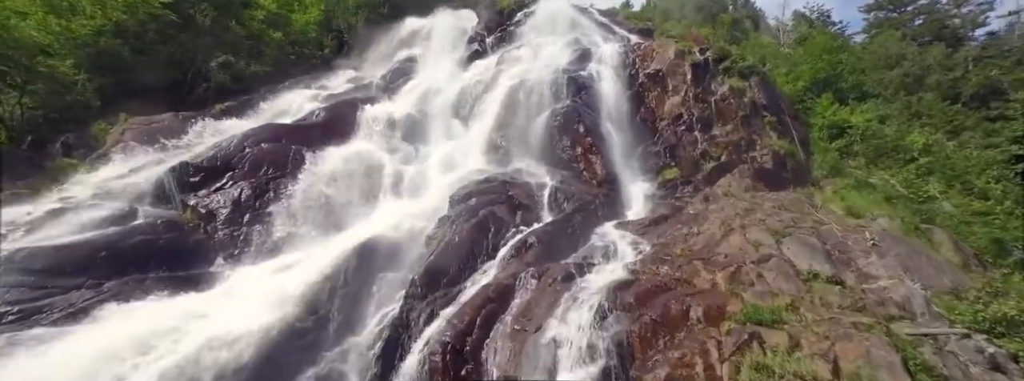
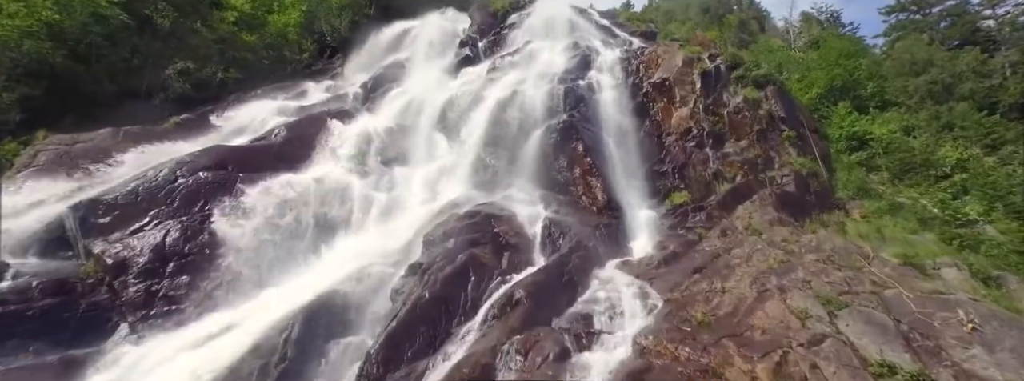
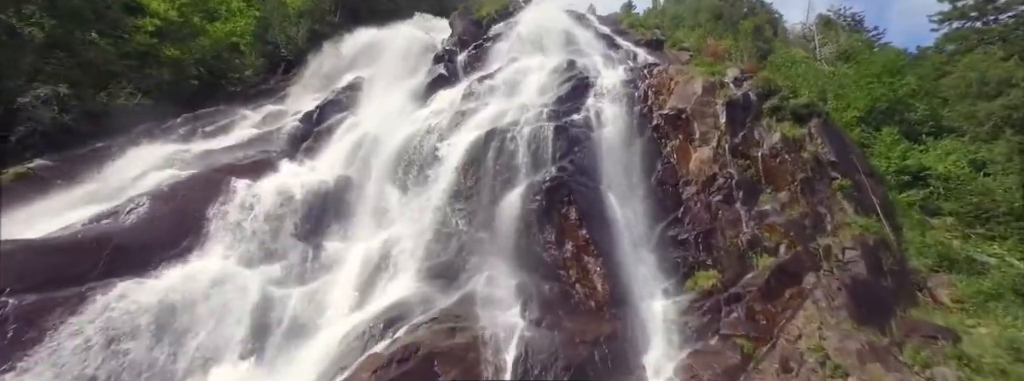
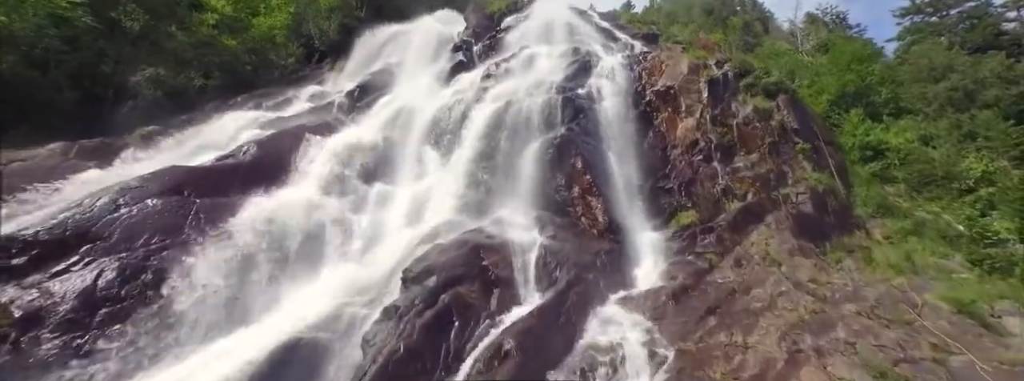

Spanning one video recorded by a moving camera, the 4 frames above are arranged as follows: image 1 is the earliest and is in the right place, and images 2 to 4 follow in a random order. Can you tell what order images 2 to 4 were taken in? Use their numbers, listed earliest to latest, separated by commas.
2, 4, 3
